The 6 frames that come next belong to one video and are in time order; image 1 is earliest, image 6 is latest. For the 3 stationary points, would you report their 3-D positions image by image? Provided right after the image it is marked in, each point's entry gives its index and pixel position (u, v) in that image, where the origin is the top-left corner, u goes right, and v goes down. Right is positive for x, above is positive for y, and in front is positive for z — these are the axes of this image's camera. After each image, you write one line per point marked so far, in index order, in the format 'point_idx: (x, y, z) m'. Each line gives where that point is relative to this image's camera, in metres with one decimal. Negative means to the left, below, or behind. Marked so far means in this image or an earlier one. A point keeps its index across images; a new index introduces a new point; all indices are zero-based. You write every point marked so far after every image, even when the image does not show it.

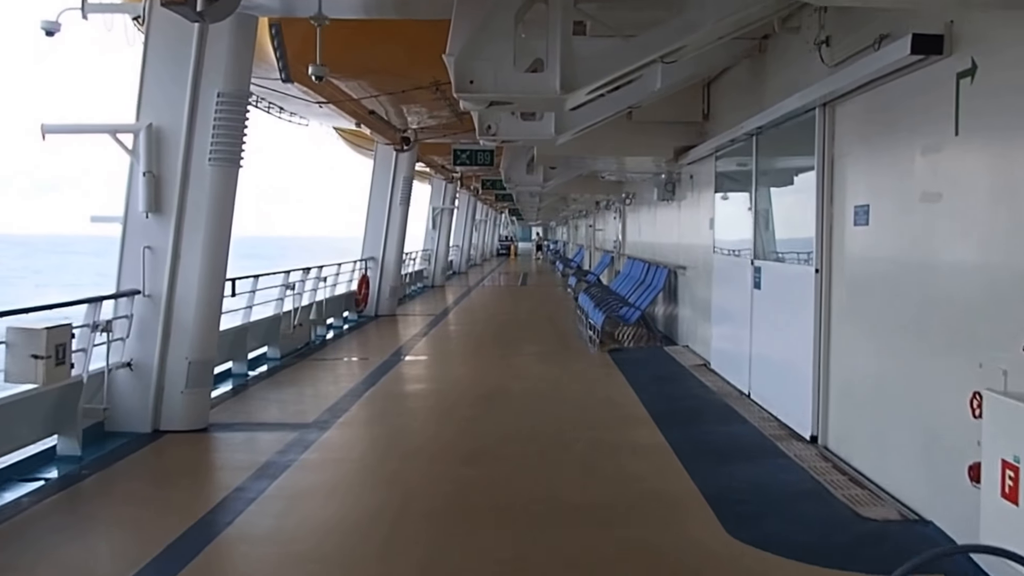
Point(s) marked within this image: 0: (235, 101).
0: (-1.5, +1.0, +4.7) m
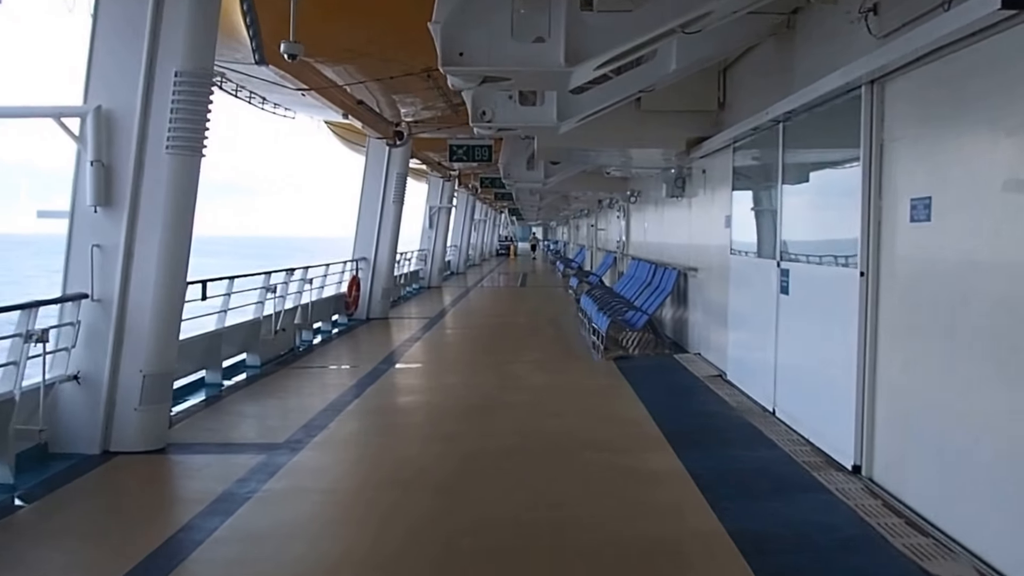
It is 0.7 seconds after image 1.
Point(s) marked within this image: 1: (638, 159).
0: (-1.5, +1.0, +4.1) m
1: (+1.2, +1.2, +7.7) m
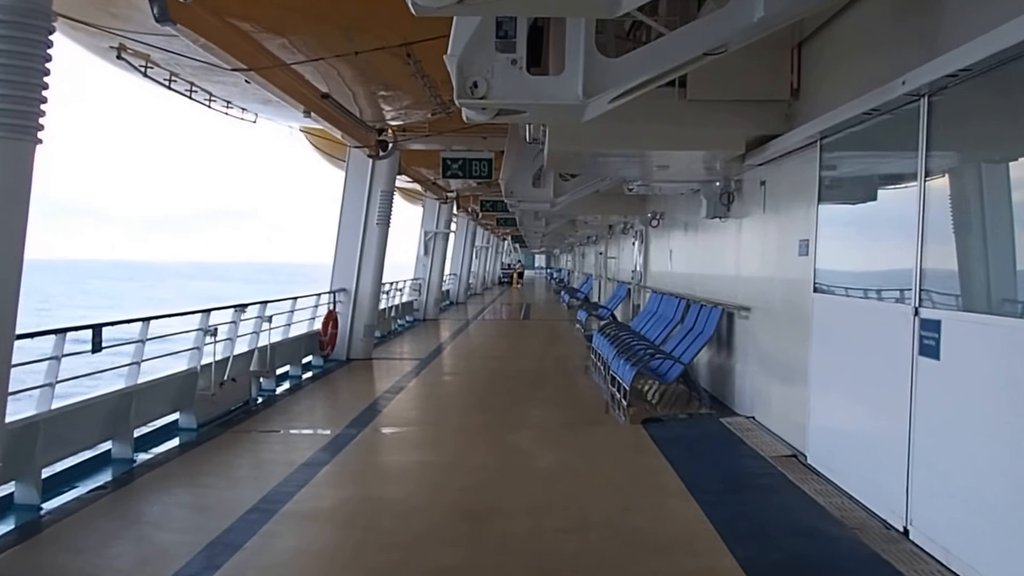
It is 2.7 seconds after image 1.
0: (-1.5, +0.8, +2.6) m
1: (+1.2, +0.9, +6.2) m
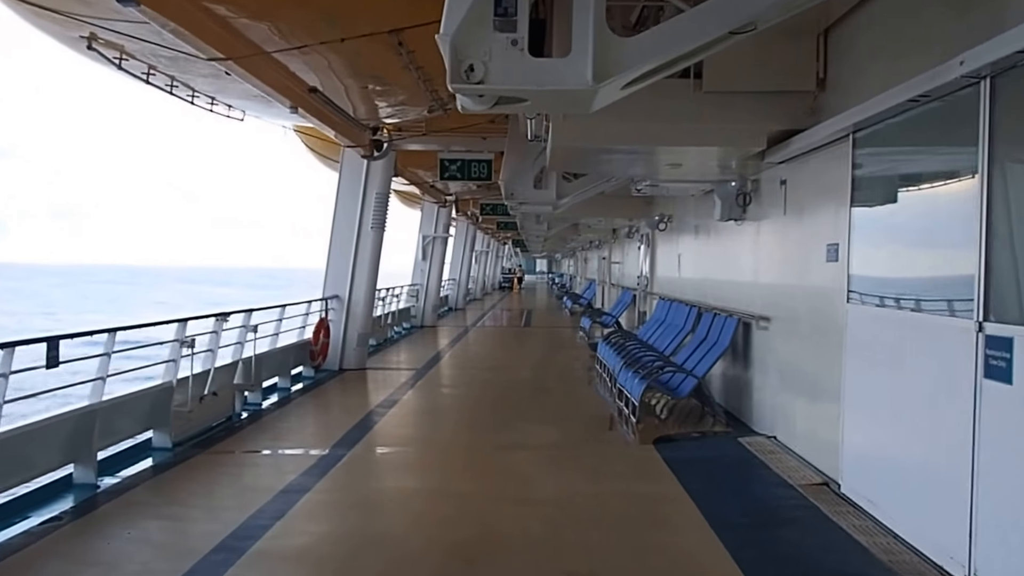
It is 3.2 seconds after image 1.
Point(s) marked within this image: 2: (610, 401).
0: (-1.5, +0.8, +2.2) m
1: (+1.2, +0.8, +5.8) m
2: (+0.8, -0.9, +7.2) m
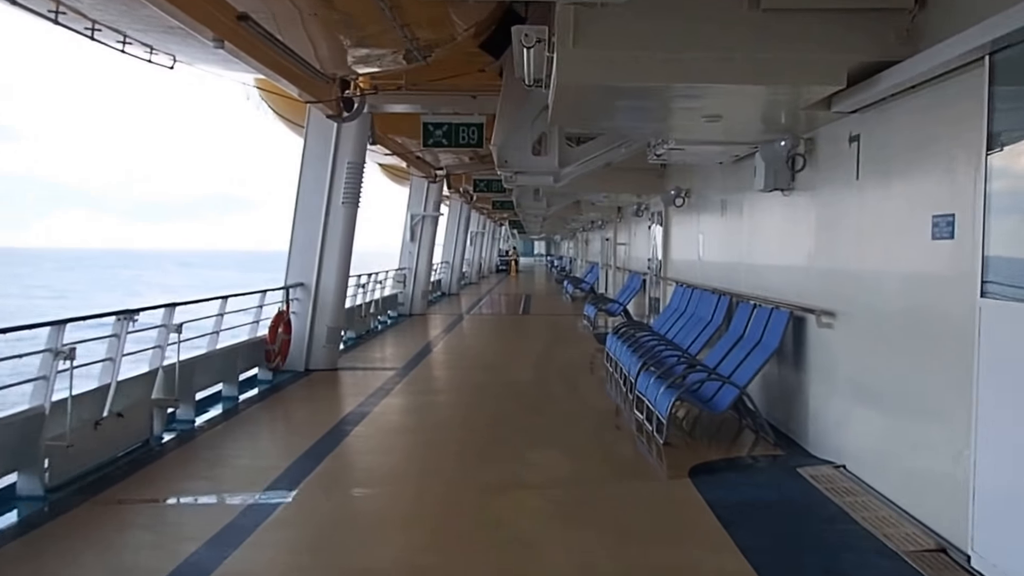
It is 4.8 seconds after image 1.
0: (-1.5, +0.8, +1.0) m
1: (+1.1, +0.9, +4.6) m
2: (+0.8, -0.8, +6.0) m
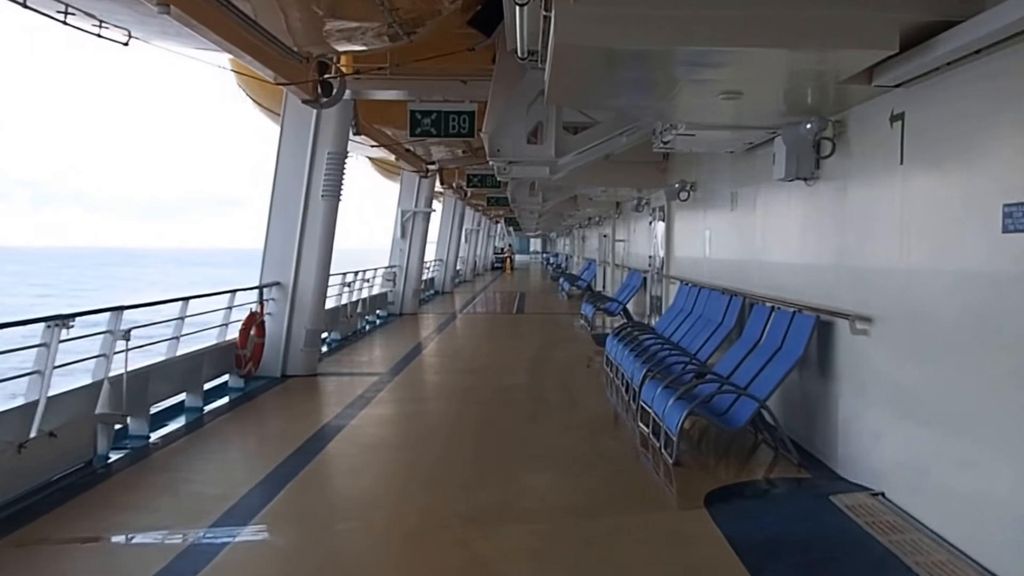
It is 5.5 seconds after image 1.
0: (-1.5, +0.7, +0.5) m
1: (+1.1, +0.9, +4.1) m
2: (+0.7, -0.8, +5.5) m
